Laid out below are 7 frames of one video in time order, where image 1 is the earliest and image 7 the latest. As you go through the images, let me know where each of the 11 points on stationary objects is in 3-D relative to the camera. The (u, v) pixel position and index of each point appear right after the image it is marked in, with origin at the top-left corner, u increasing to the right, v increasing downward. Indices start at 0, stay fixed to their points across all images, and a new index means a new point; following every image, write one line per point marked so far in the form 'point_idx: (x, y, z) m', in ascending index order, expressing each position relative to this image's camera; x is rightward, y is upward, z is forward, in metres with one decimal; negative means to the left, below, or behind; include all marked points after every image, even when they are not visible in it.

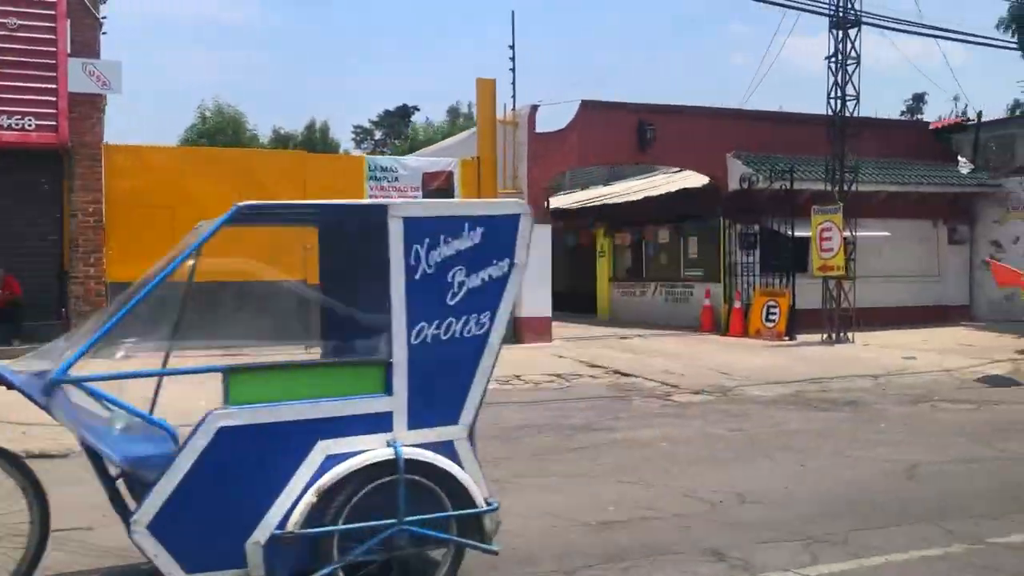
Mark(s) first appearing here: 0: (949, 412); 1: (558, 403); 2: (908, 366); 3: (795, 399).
0: (+5.9, -1.7, +12.7) m
1: (+0.7, -1.7, +14.1) m
2: (+7.3, -1.4, +17.5) m
3: (+4.3, -1.7, +14.3) m
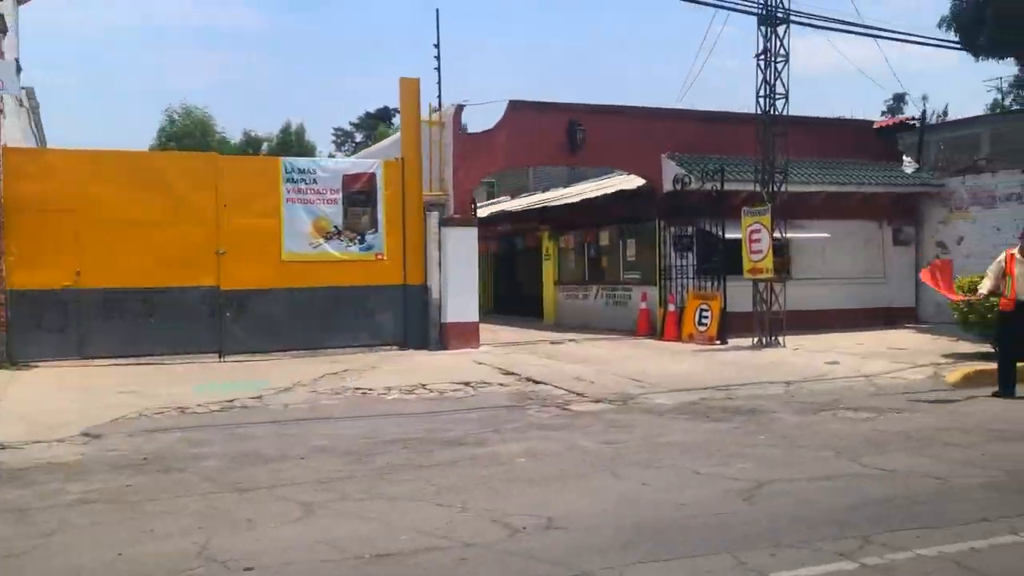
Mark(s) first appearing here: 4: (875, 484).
0: (+4.3, -1.7, +12.2) m
1: (-0.9, -1.8, +13.5) m
2: (+5.7, -1.5, +17.0) m
3: (+2.7, -1.8, +13.8) m
4: (+3.2, -1.7, +8.2) m
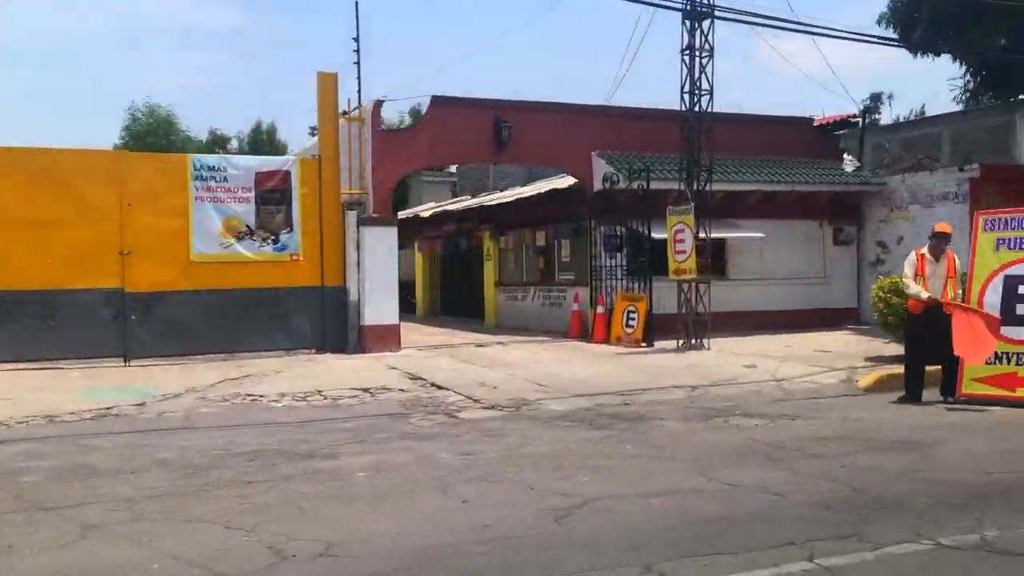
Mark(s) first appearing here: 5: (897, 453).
0: (+2.6, -1.8, +11.7) m
1: (-2.6, -1.8, +12.9) m
2: (+4.0, -1.5, +16.4) m
3: (+1.0, -1.8, +13.2) m
4: (+1.6, -1.7, +7.7) m
5: (+3.8, -1.7, +9.5) m
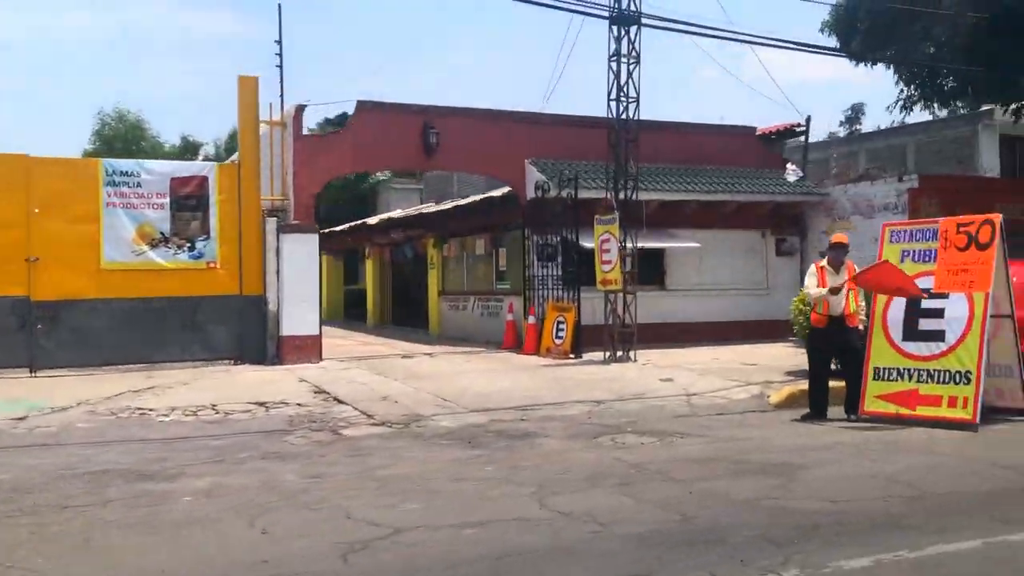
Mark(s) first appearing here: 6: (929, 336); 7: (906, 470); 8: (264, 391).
0: (+1.1, -1.9, +11.2) m
1: (-4.1, -2.0, +12.4) m
2: (+2.4, -1.7, +15.9) m
3: (-0.5, -1.9, +12.7) m
4: (+0.1, -1.9, +7.1) m
5: (+2.3, -1.8, +9.0) m
6: (+5.5, -0.6, +12.6) m
7: (+3.8, -1.8, +9.2) m
8: (-4.4, -1.8, +16.7) m
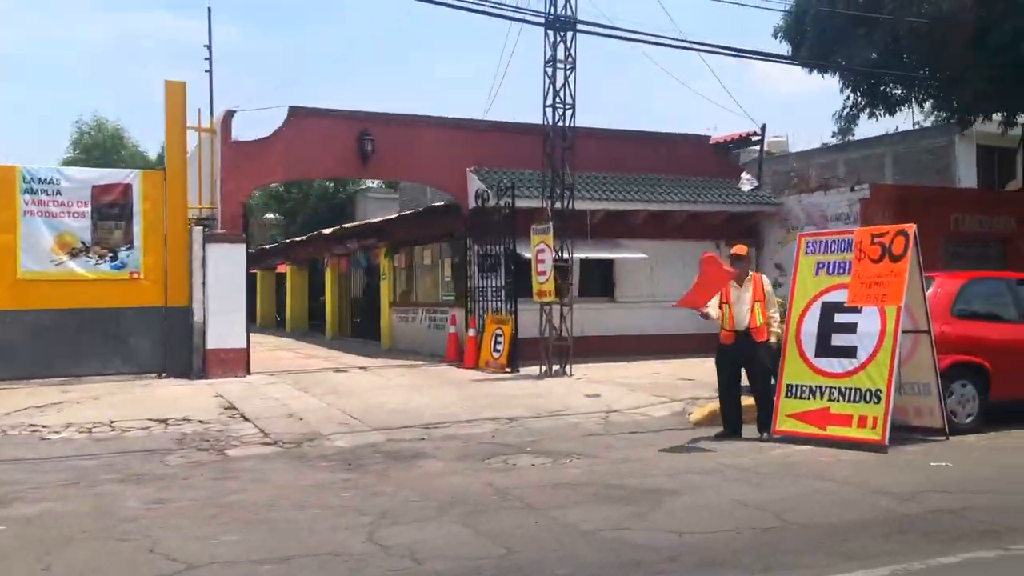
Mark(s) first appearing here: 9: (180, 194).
0: (-0.3, -2.1, +10.6) m
1: (-5.5, -2.1, +11.7) m
2: (+1.0, -1.9, +15.3) m
3: (-1.9, -2.1, +12.1) m
4: (-1.3, -1.9, +6.5) m
5: (+0.9, -1.9, +8.4) m
6: (+4.2, -0.8, +12.0) m
7: (+2.4, -1.9, +8.6) m
8: (-5.8, -2.0, +16.1) m
9: (-7.0, +2.0, +19.7) m
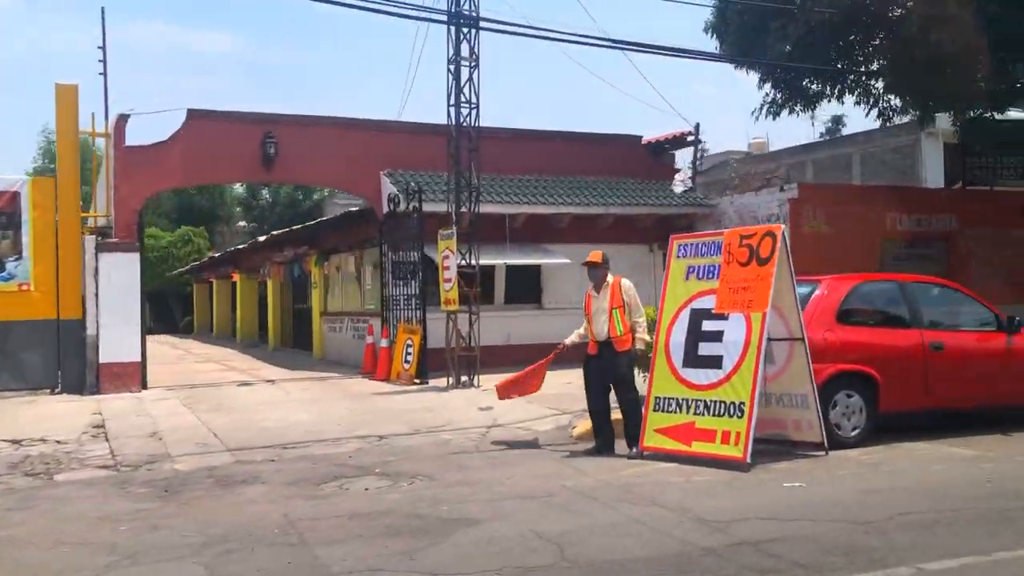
0: (-2.1, -2.2, +9.7) m
1: (-7.4, -2.3, +10.9) m
2: (-0.9, -2.1, +14.5) m
3: (-3.8, -2.2, +11.2) m
4: (-3.1, -2.0, +5.7) m
5: (-0.9, -2.0, +7.6) m
6: (+2.3, -0.9, +11.1) m
7: (+0.6, -2.0, +7.8) m
8: (-7.6, -2.2, +15.3) m
9: (-8.8, +1.7, +18.9) m
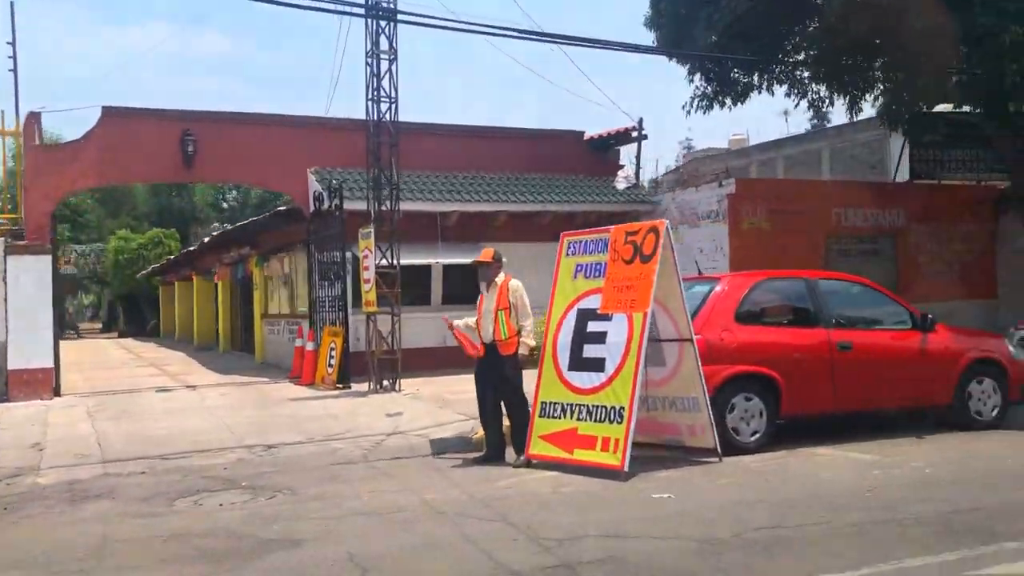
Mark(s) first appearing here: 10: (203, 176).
0: (-3.5, -2.2, +9.1) m
1: (-8.8, -2.4, +10.3) m
2: (-2.3, -2.1, +13.9) m
3: (-5.2, -2.3, +10.6) m
4: (-4.5, -2.1, +5.1) m
5: (-2.3, -2.0, +7.0) m
6: (+0.9, -0.9, +10.6) m
7: (-0.8, -2.0, +7.2) m
8: (-9.1, -2.3, +14.6) m
9: (-10.3, +1.7, +18.3) m
10: (-6.4, +2.3, +19.5) m
